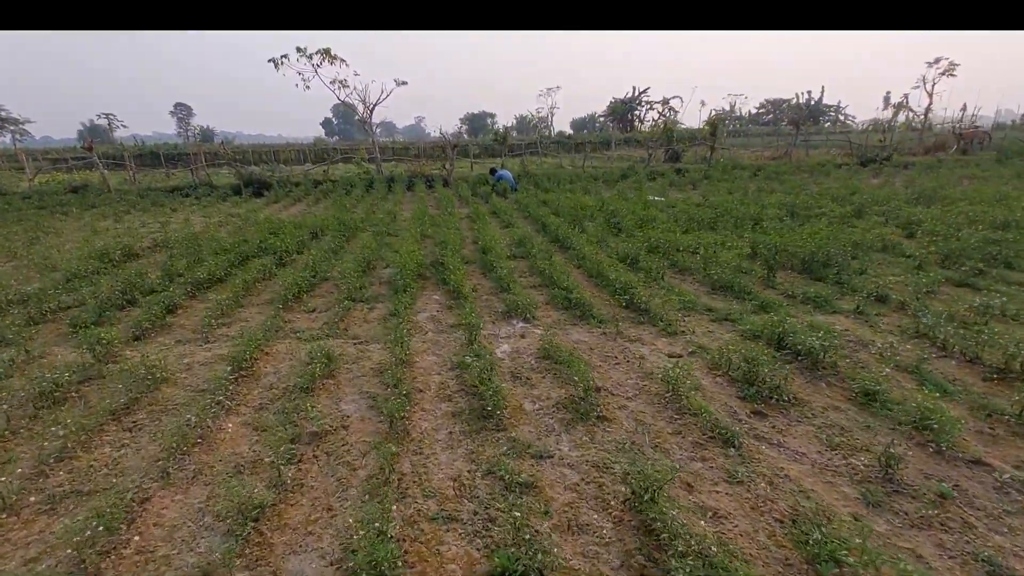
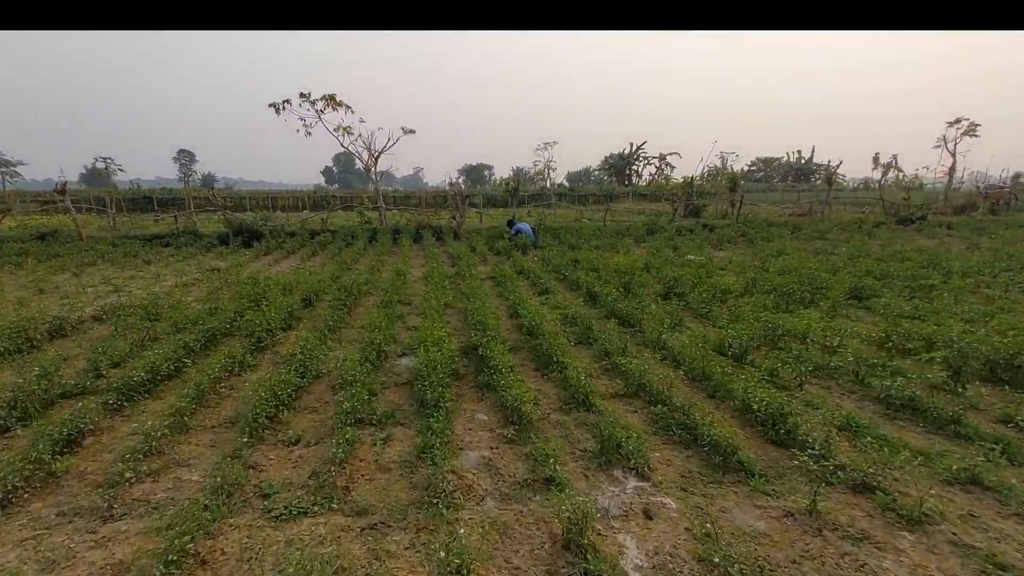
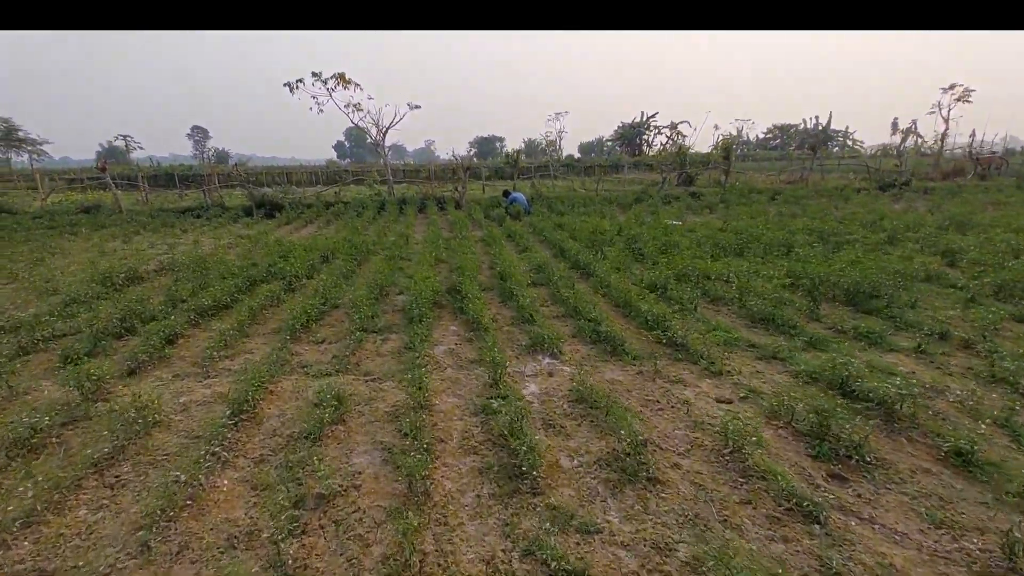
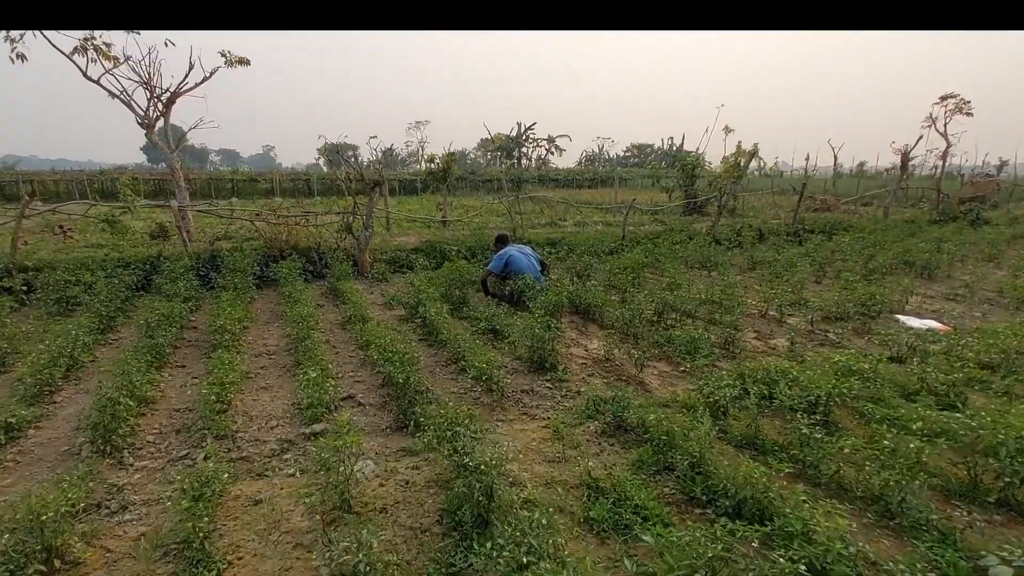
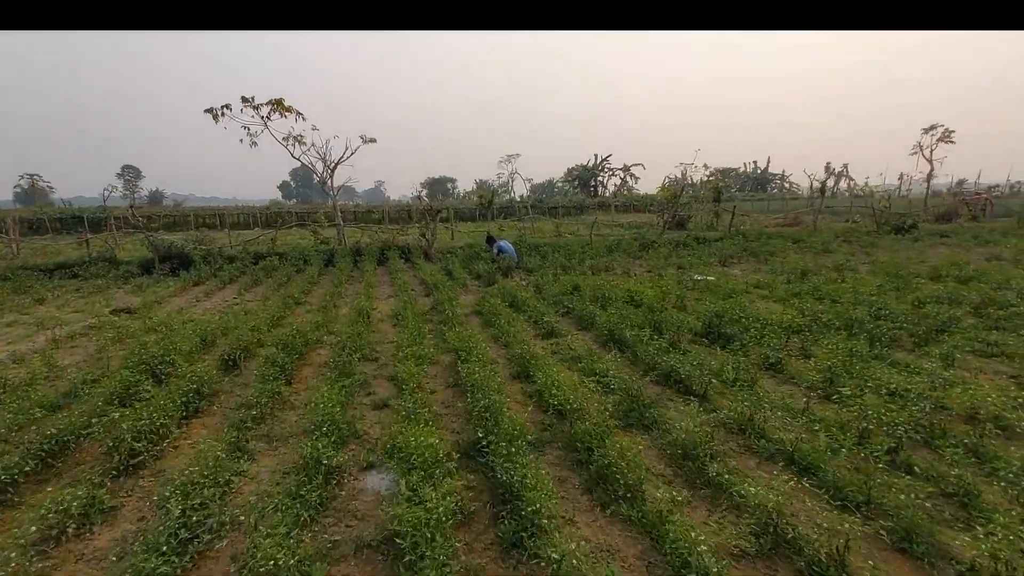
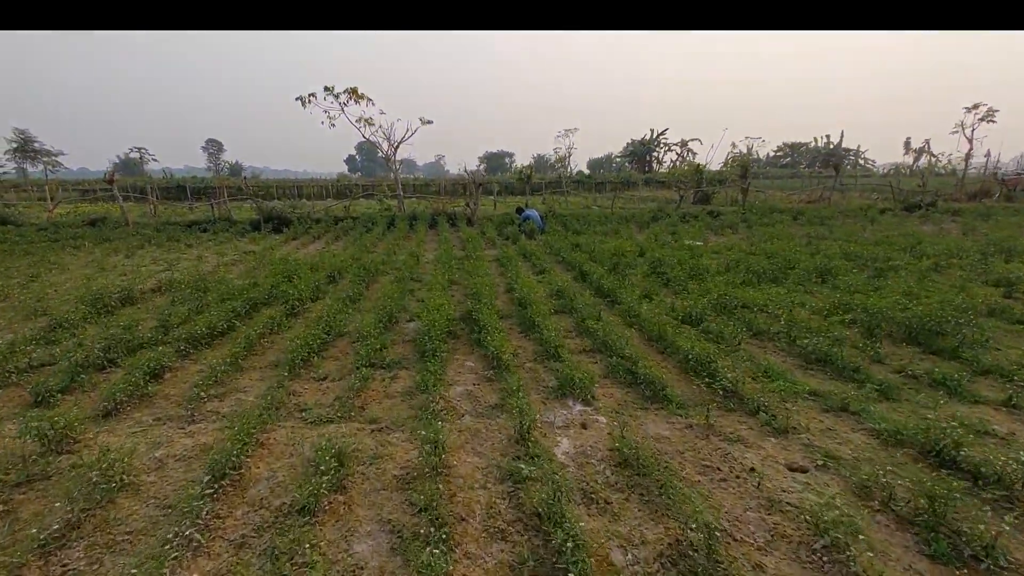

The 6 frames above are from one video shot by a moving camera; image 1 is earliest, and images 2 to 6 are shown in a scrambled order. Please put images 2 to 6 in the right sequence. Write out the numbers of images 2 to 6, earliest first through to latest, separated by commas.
3, 6, 2, 5, 4
